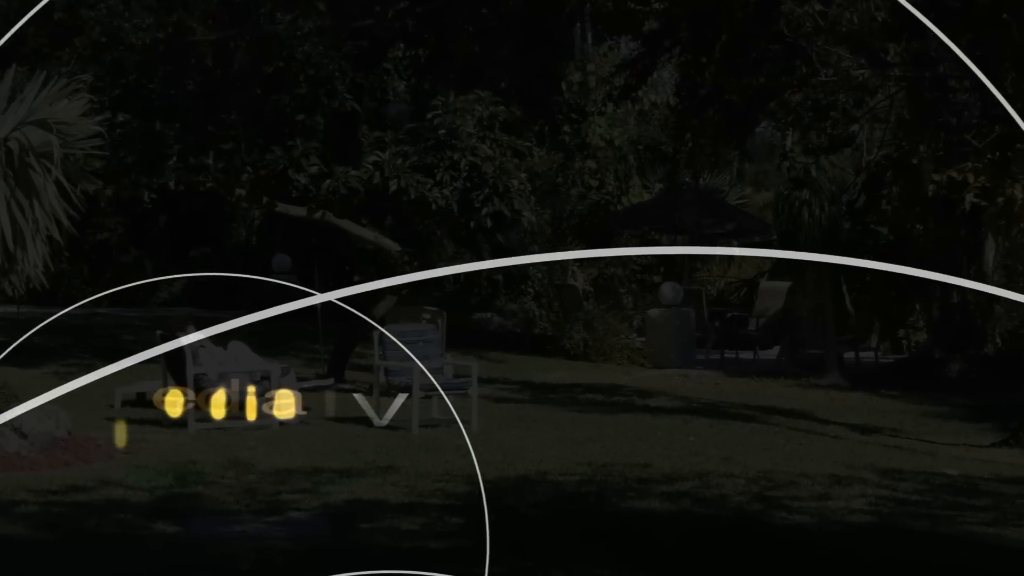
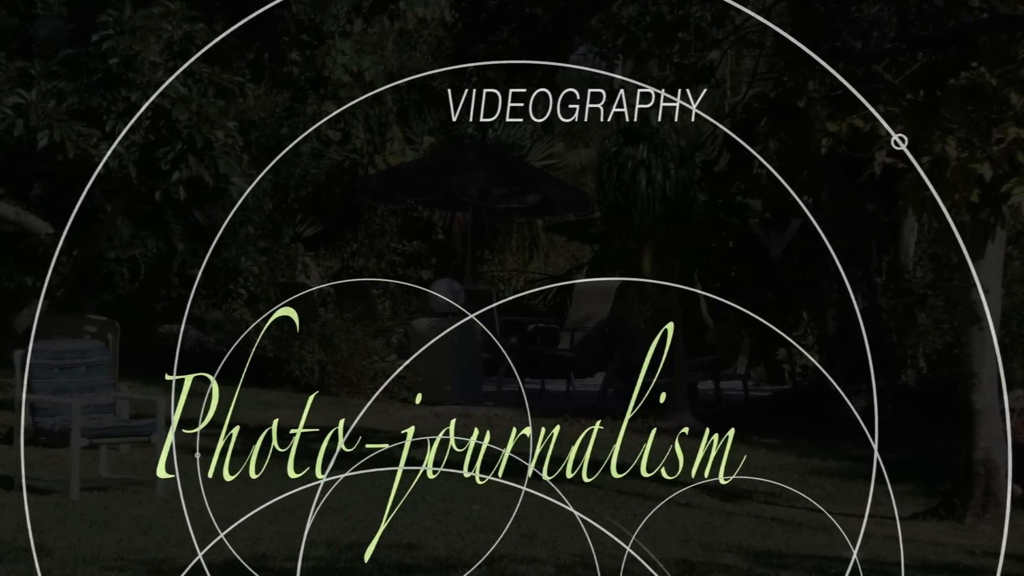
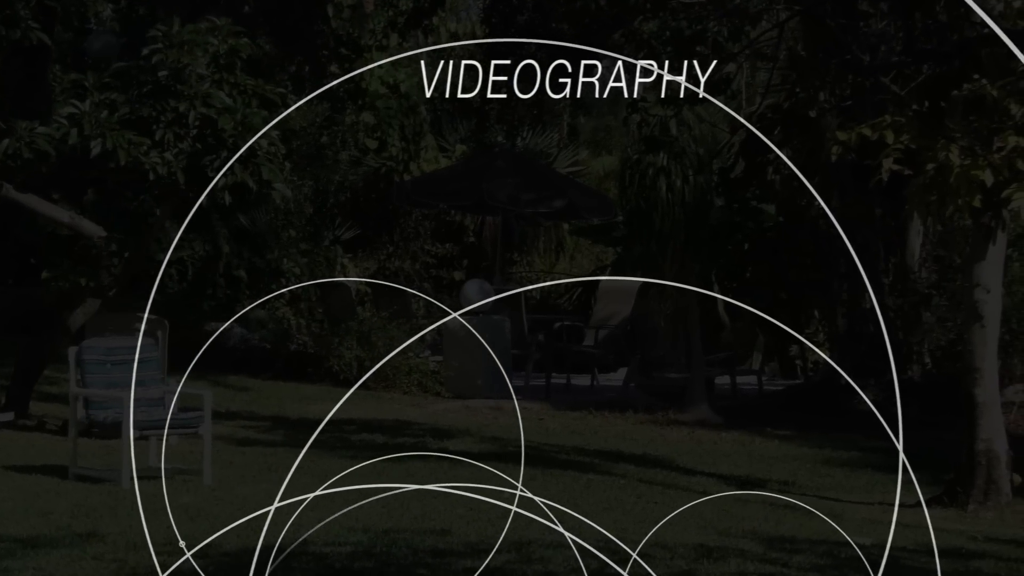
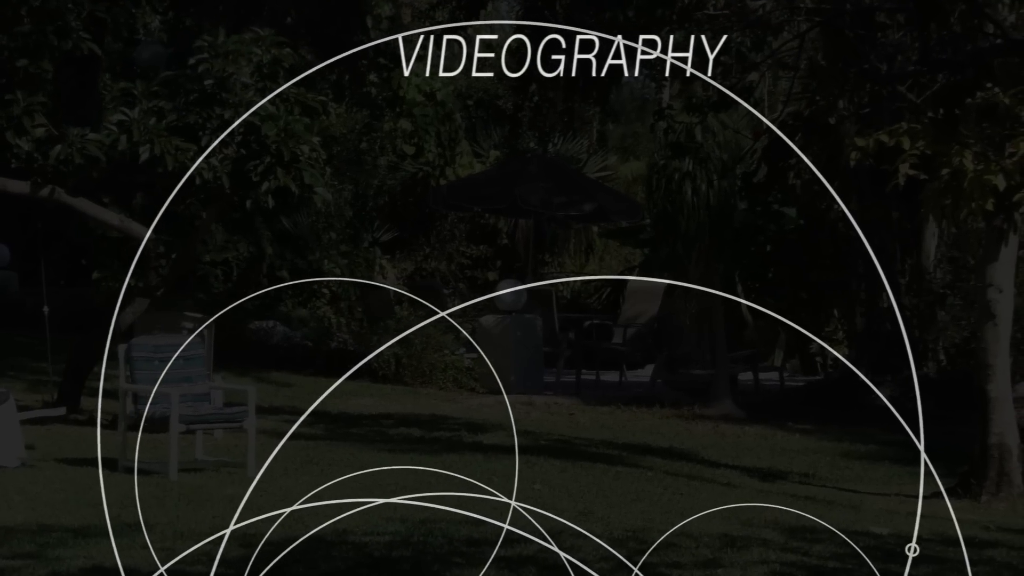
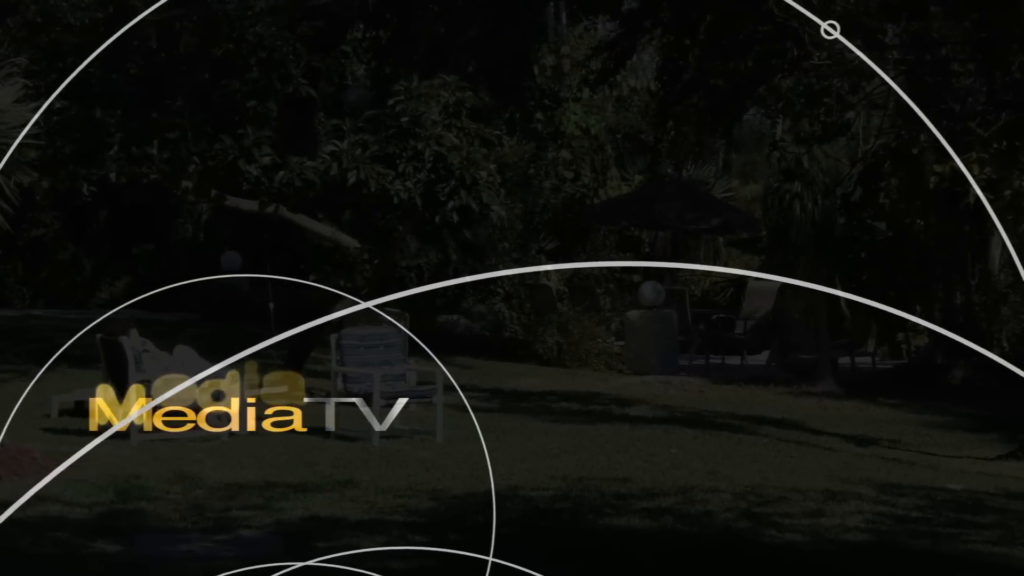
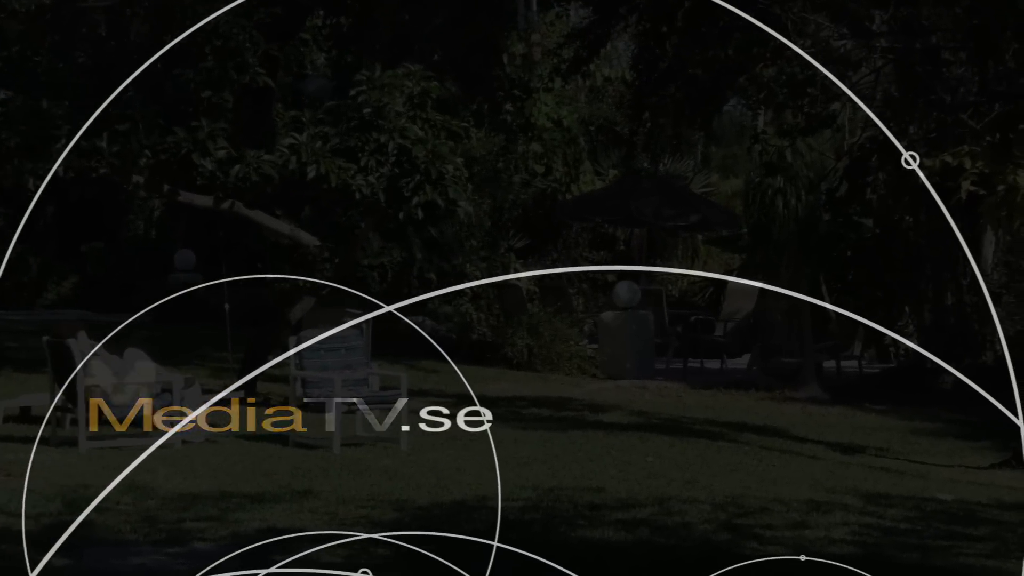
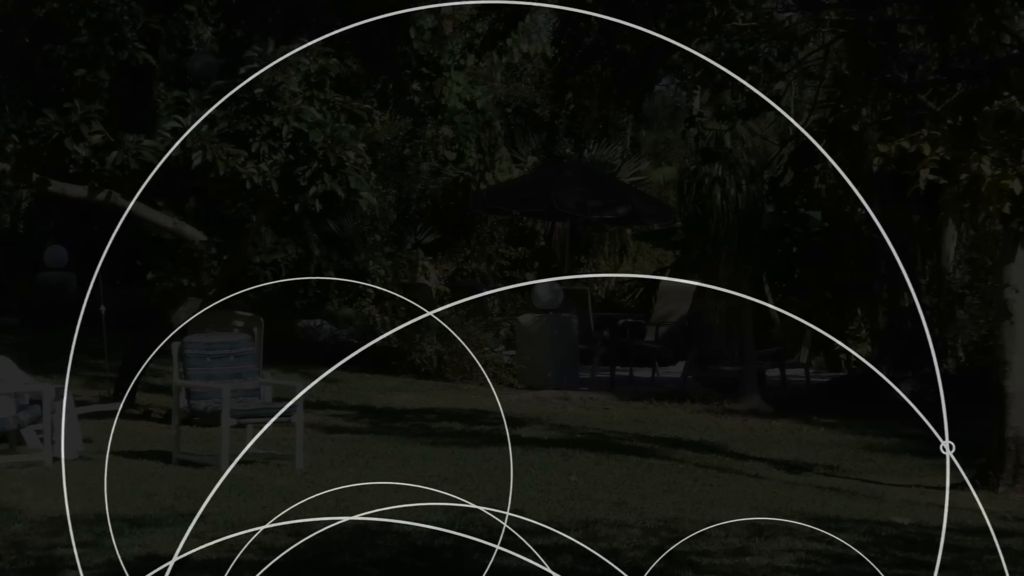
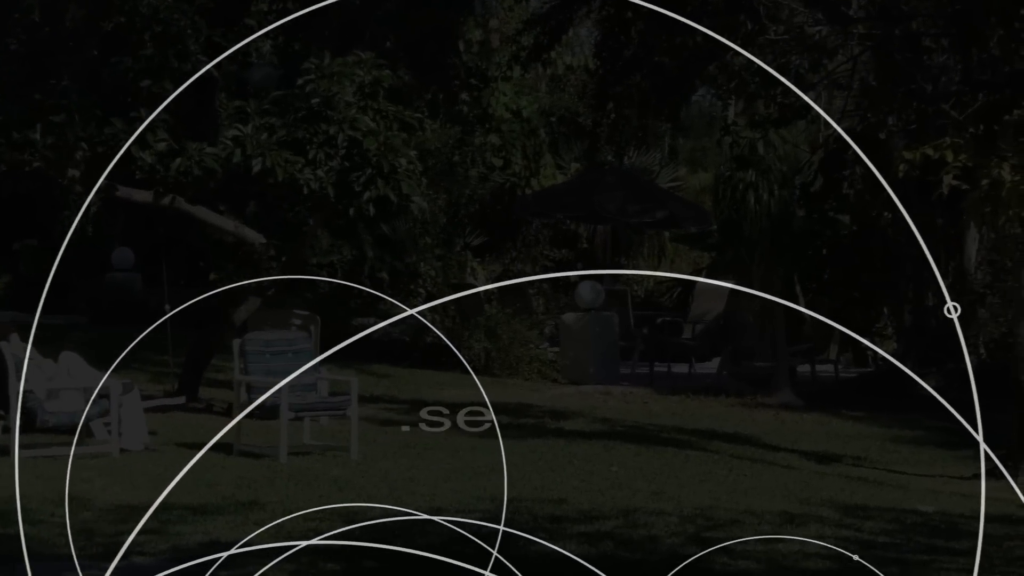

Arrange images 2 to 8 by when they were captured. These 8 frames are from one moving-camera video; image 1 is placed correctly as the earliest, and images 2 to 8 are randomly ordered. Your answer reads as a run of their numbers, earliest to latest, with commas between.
5, 6, 8, 7, 4, 3, 2
